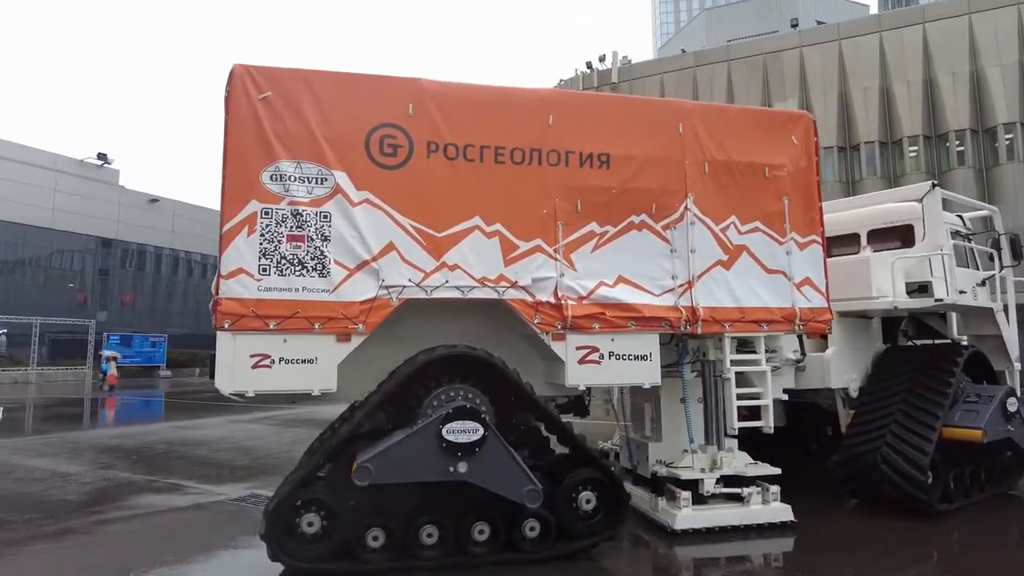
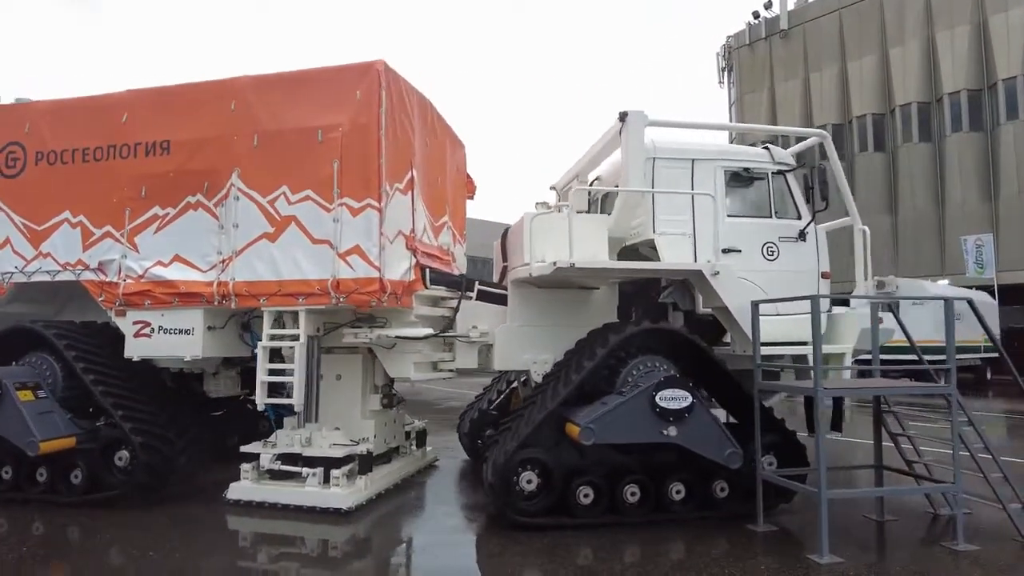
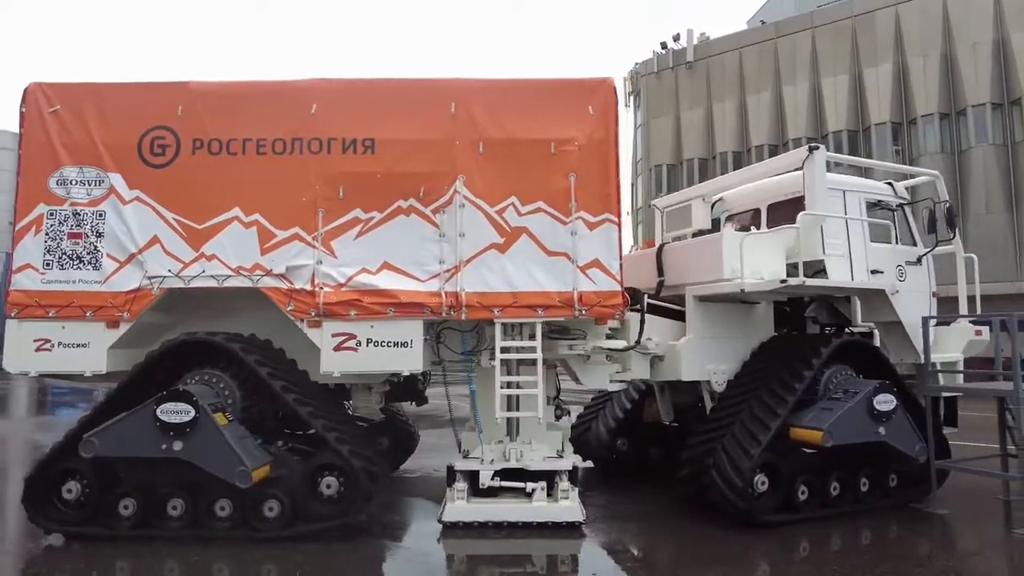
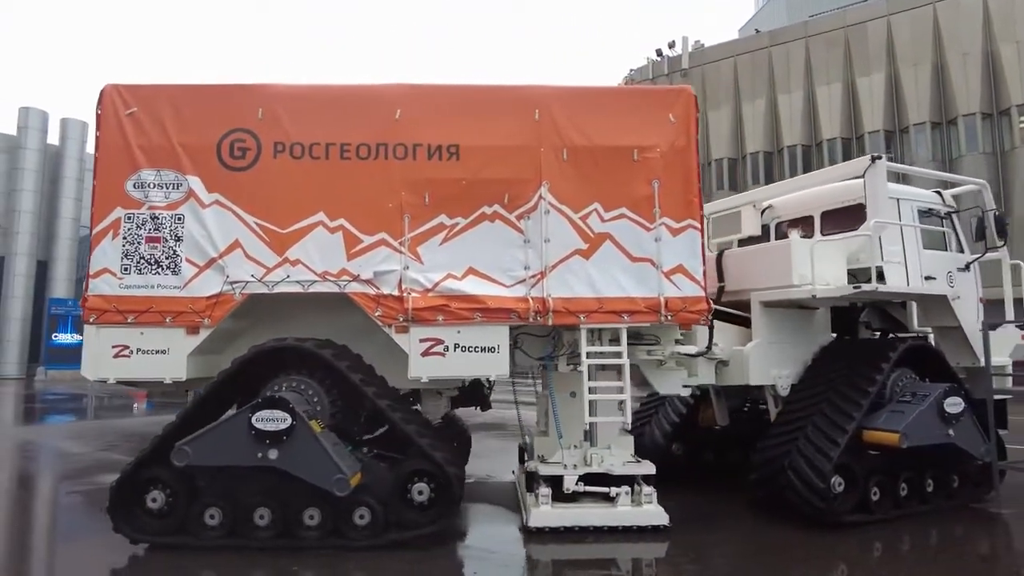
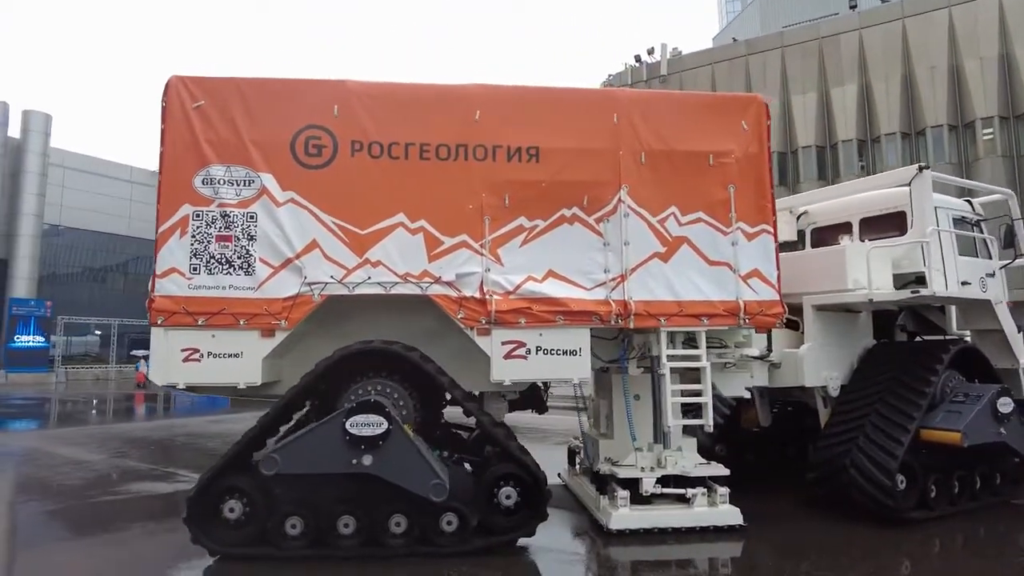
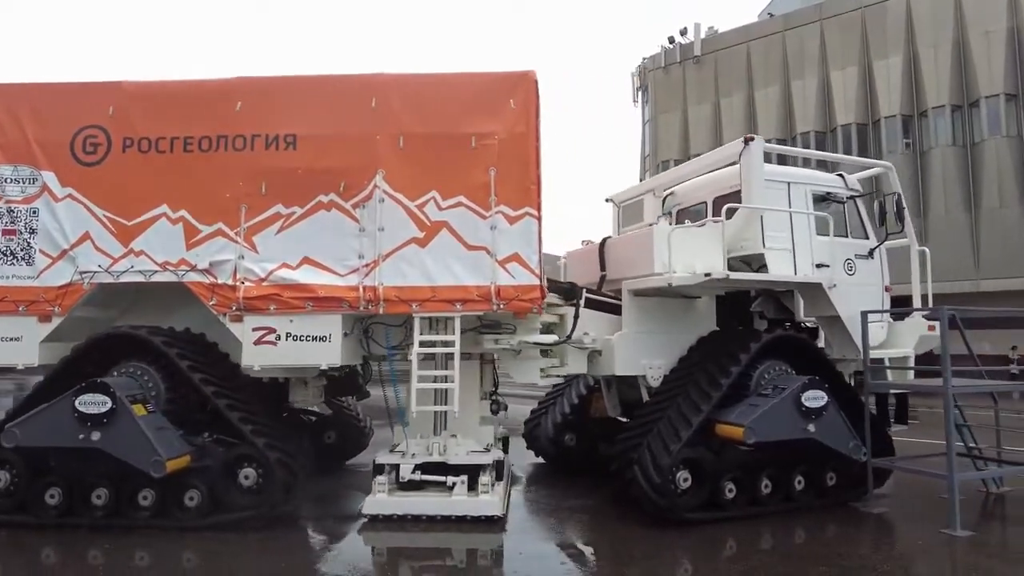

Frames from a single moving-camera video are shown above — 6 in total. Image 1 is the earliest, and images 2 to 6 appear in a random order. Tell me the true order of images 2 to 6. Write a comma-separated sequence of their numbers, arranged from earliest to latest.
5, 4, 3, 6, 2
